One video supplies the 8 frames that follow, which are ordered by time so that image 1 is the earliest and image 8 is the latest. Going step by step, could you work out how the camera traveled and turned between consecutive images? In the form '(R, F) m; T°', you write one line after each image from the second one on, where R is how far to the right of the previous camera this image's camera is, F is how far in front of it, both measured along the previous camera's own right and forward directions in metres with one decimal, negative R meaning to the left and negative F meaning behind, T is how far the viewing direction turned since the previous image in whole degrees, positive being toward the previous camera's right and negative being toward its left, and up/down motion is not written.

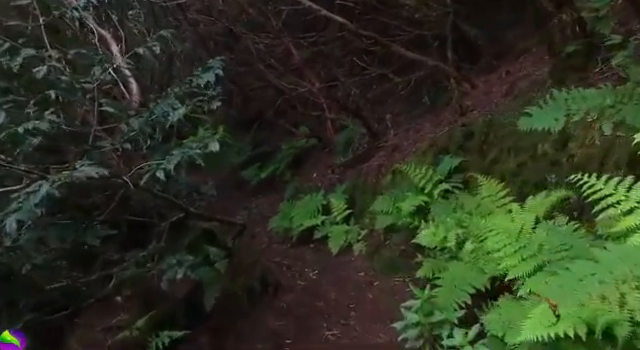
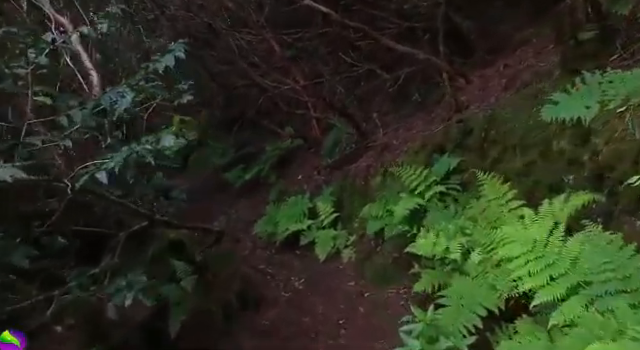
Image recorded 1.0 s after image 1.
(0.0, +0.6) m; +1°
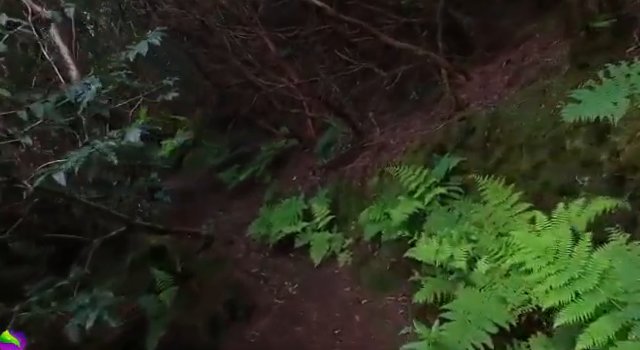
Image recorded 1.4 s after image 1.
(0.0, +0.3) m; 0°
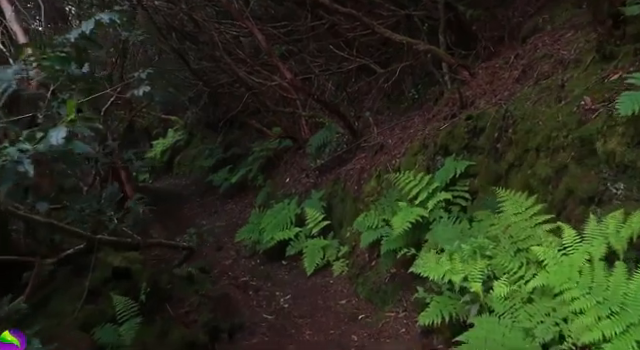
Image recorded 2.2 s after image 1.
(0.0, +0.5) m; 0°
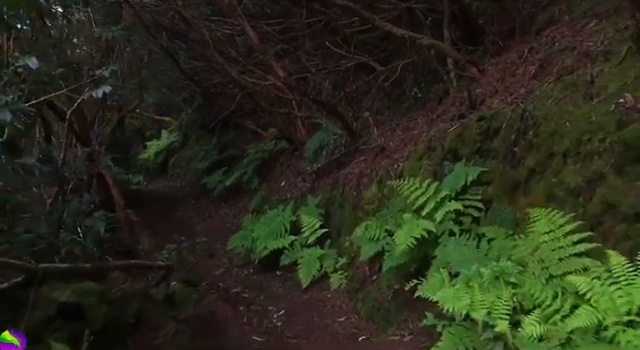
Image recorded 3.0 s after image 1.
(0.0, +0.6) m; 0°
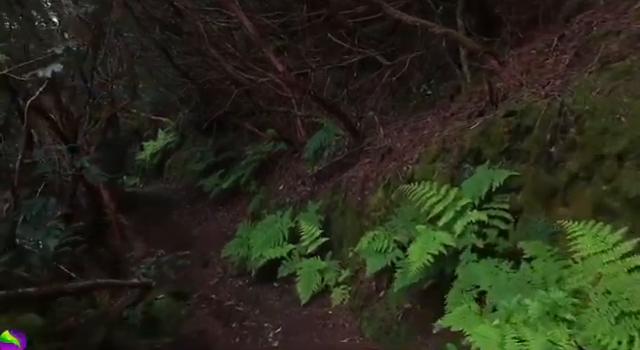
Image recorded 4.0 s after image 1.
(0.0, +0.7) m; 0°
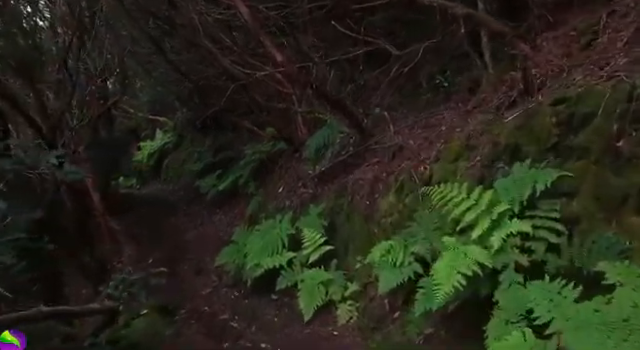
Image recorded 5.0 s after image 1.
(0.0, +0.8) m; 0°
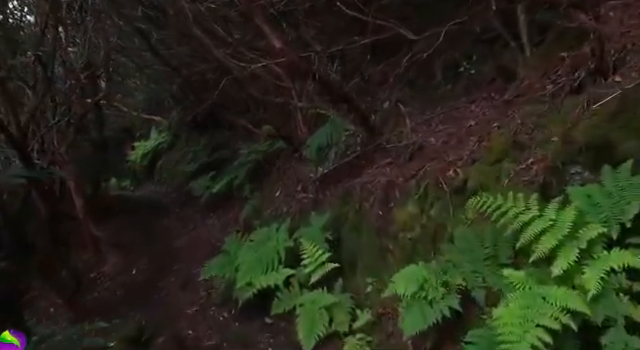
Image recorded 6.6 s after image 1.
(0.0, +1.1) m; 0°
